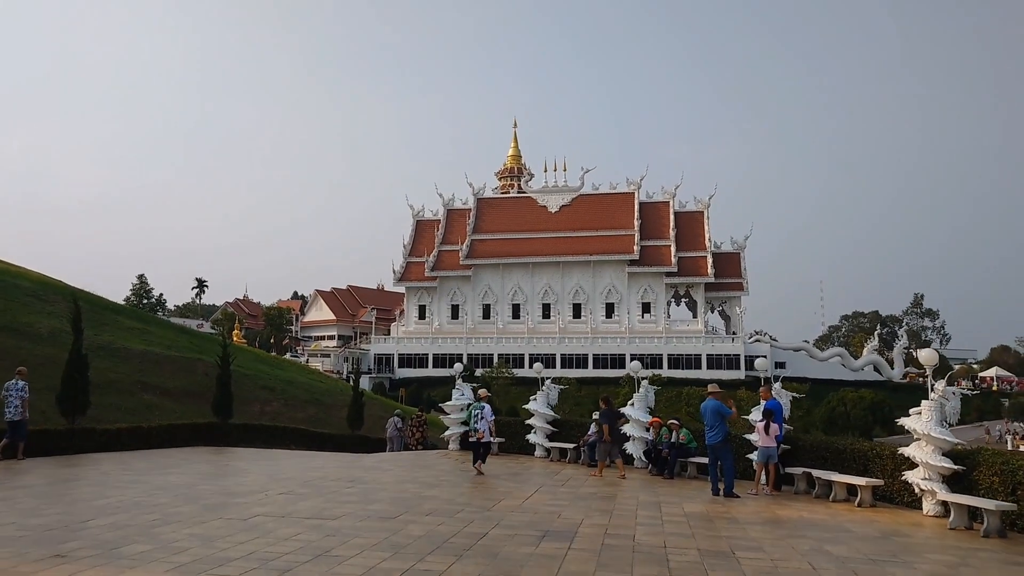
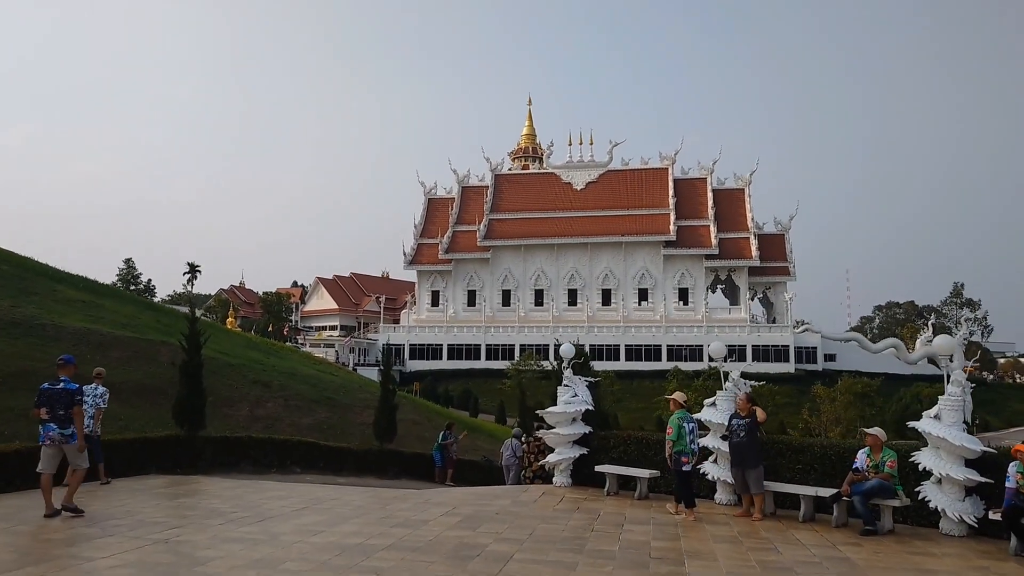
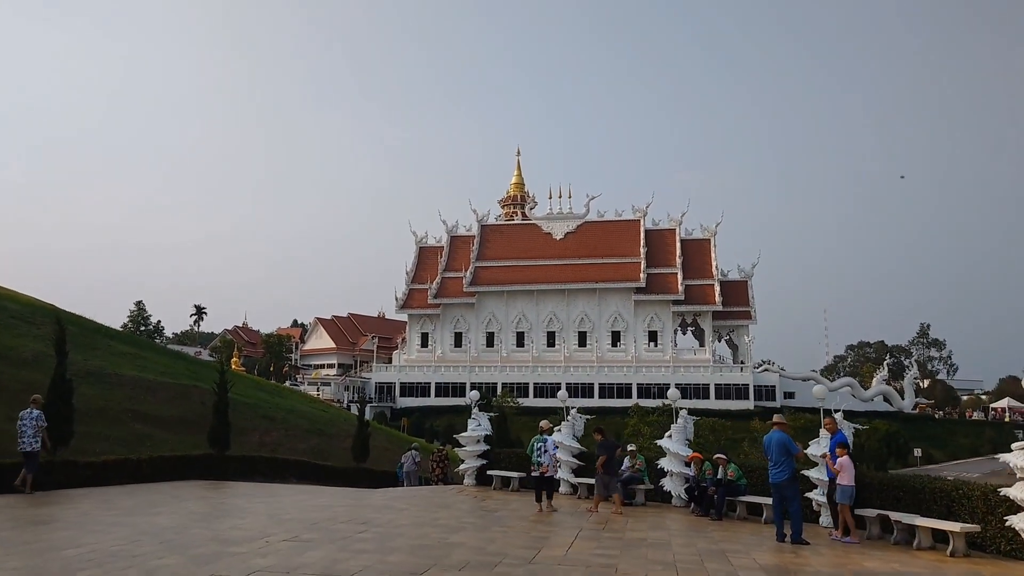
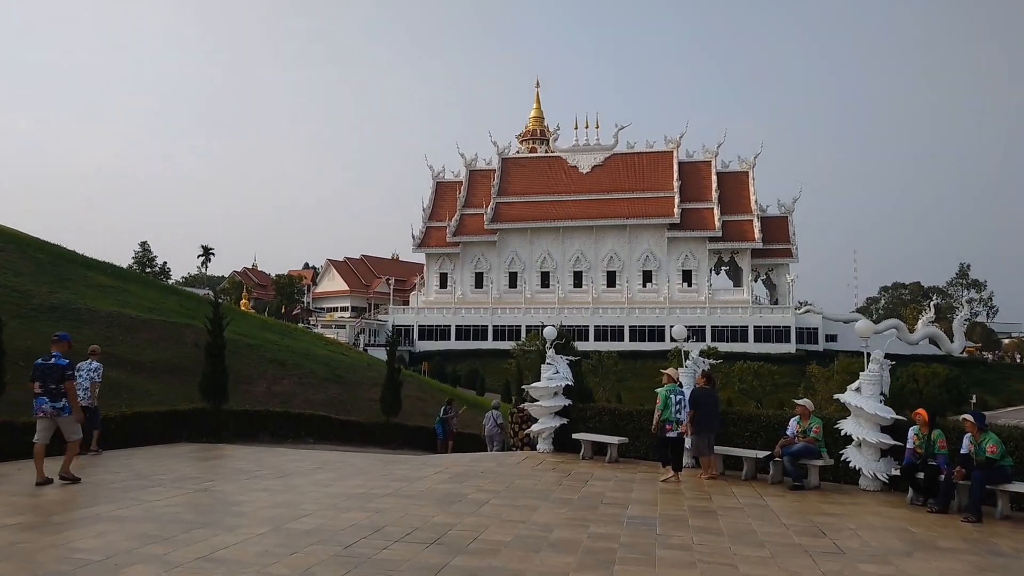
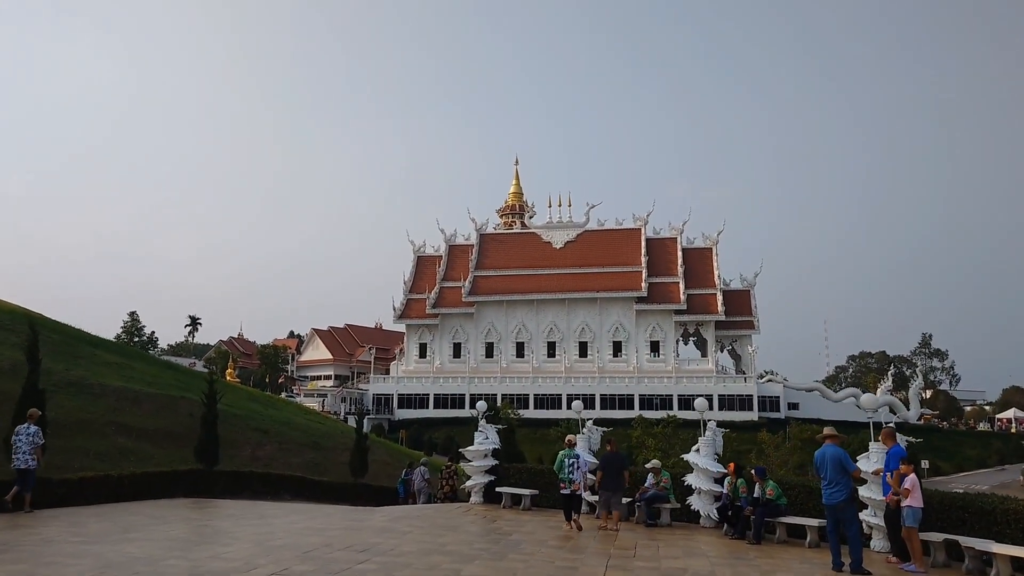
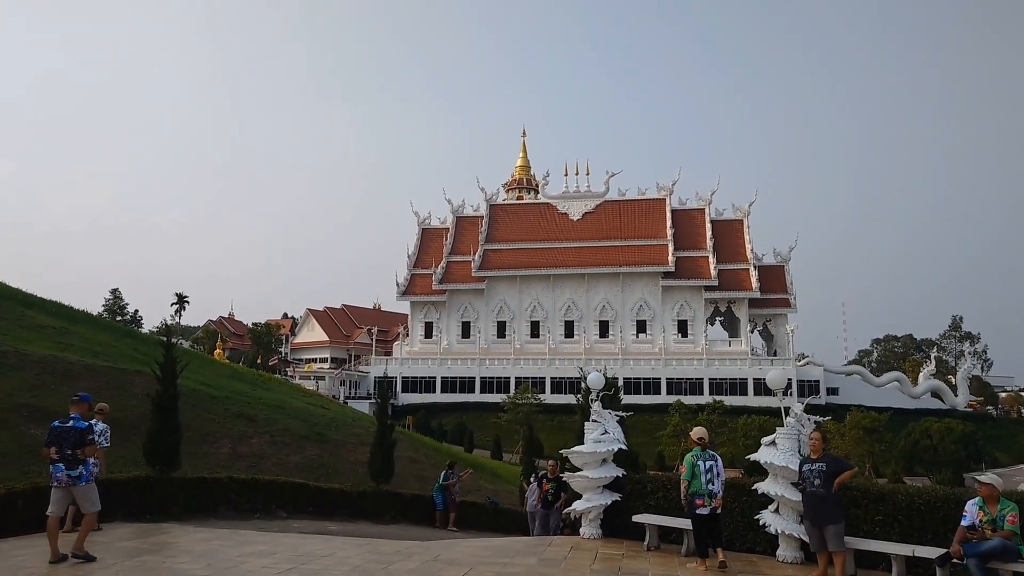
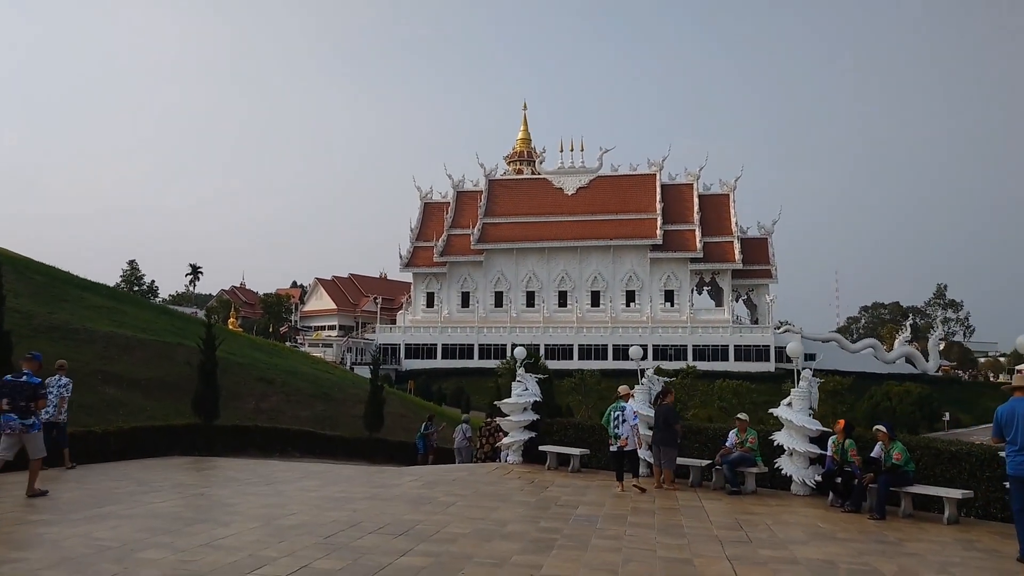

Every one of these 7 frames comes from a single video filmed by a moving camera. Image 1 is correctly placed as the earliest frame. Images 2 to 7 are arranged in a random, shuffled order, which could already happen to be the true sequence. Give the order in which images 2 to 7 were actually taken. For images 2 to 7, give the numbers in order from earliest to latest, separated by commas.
3, 5, 7, 4, 2, 6
